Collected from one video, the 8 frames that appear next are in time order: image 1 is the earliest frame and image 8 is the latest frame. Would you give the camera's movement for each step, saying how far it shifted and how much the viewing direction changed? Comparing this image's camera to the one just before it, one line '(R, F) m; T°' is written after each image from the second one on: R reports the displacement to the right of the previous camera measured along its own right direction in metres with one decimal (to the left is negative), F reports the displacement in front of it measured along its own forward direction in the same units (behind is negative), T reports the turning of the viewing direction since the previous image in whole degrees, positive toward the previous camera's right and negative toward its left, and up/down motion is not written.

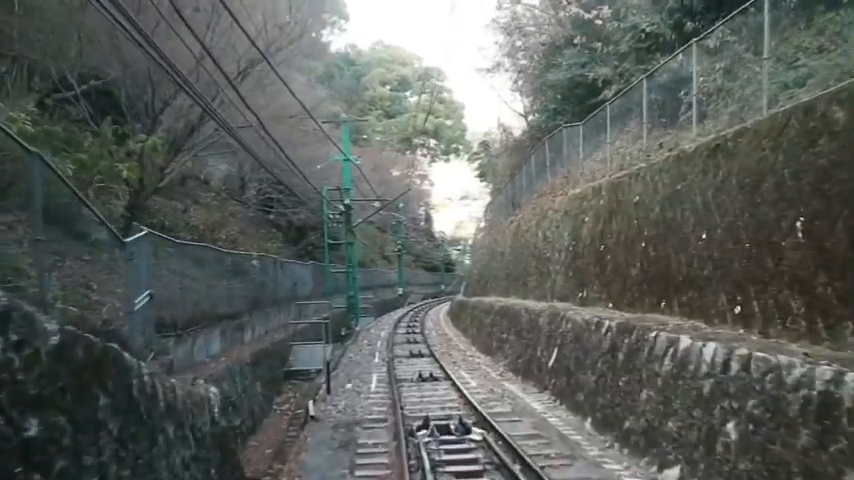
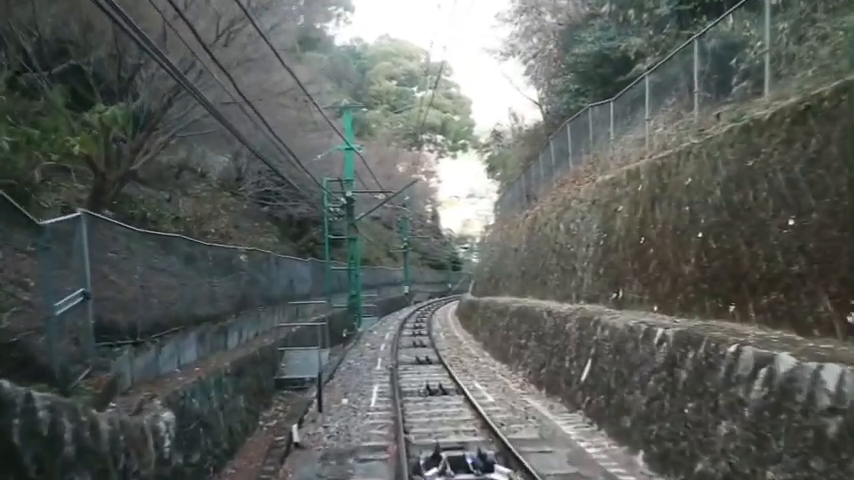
(0.0, +1.9) m; 0°
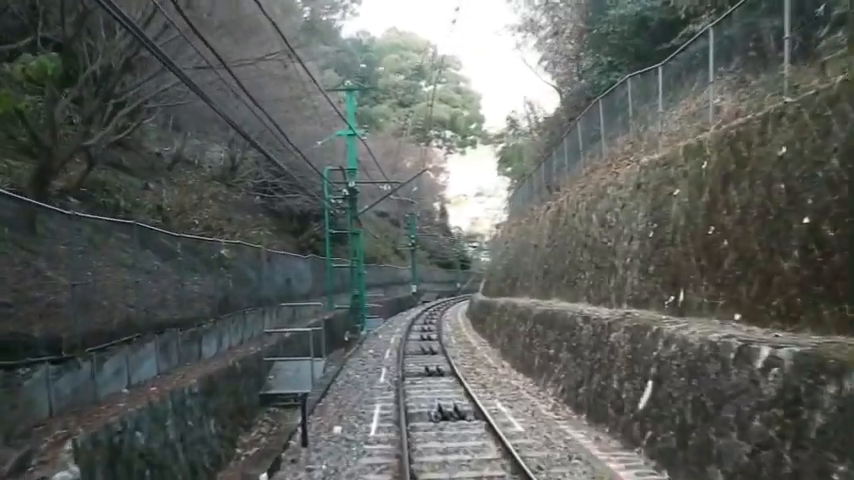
(-0.1, +2.2) m; -1°
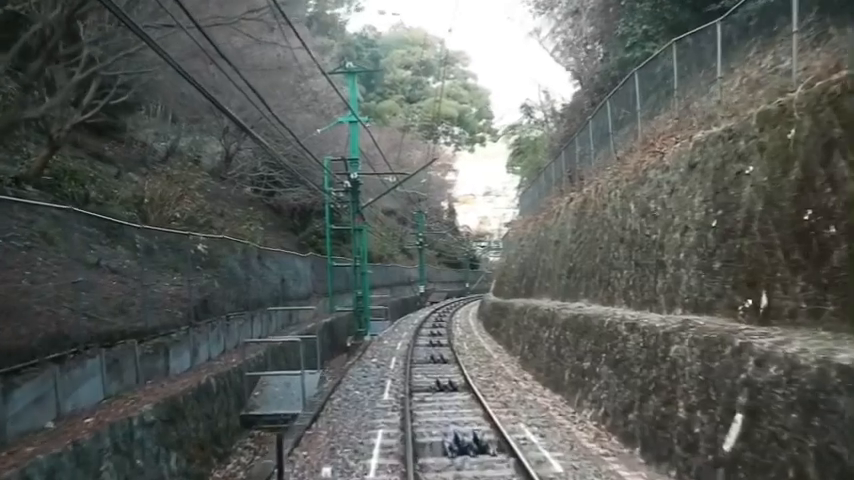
(-0.1, +2.0) m; -1°
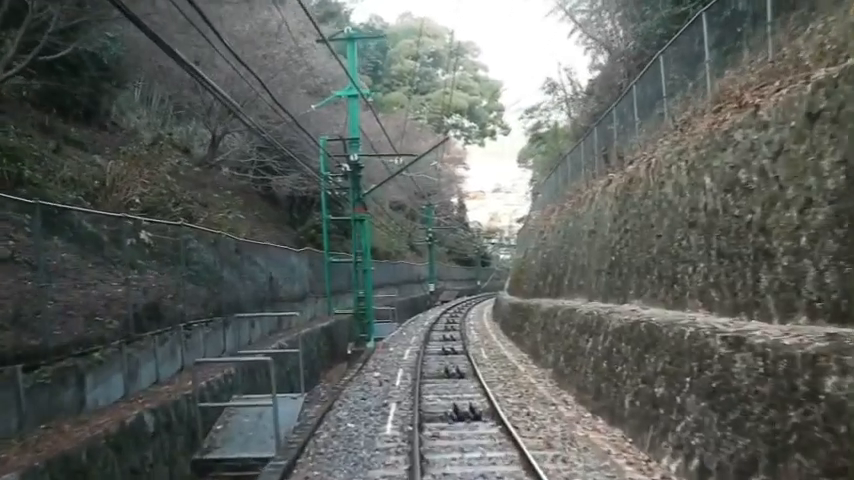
(-0.1, +2.8) m; -1°
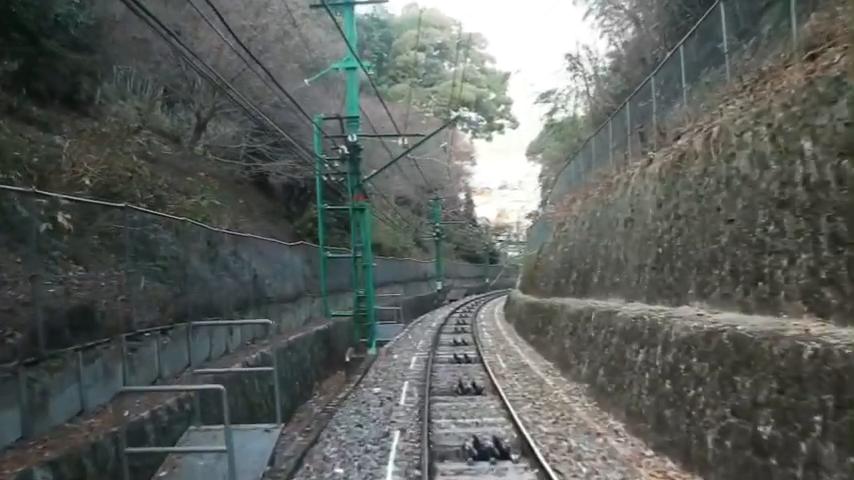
(-0.1, +2.2) m; 0°
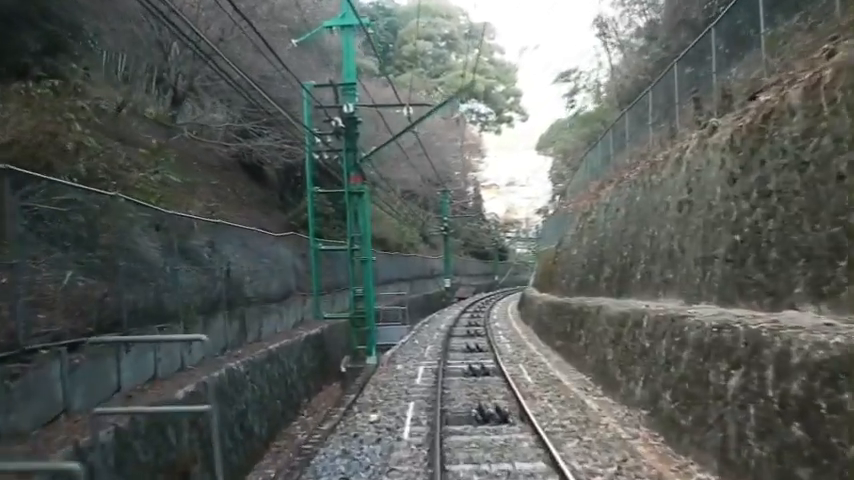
(0.0, +2.5) m; 0°
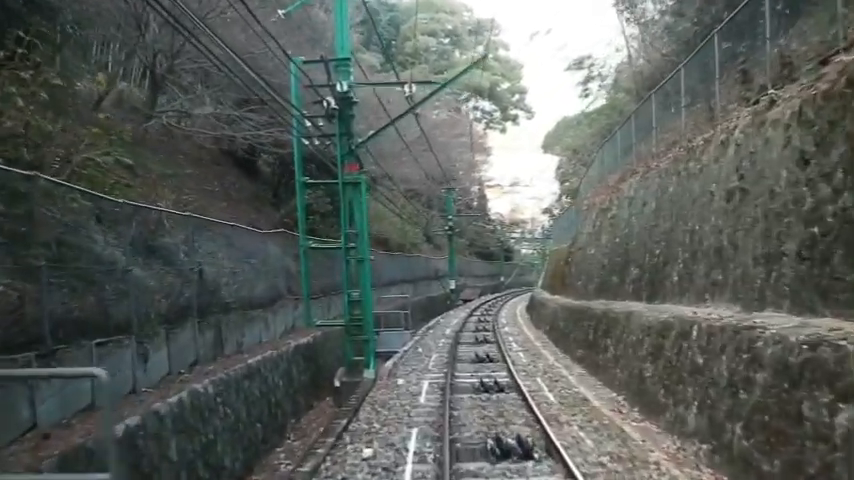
(0.0, +1.7) m; 0°
